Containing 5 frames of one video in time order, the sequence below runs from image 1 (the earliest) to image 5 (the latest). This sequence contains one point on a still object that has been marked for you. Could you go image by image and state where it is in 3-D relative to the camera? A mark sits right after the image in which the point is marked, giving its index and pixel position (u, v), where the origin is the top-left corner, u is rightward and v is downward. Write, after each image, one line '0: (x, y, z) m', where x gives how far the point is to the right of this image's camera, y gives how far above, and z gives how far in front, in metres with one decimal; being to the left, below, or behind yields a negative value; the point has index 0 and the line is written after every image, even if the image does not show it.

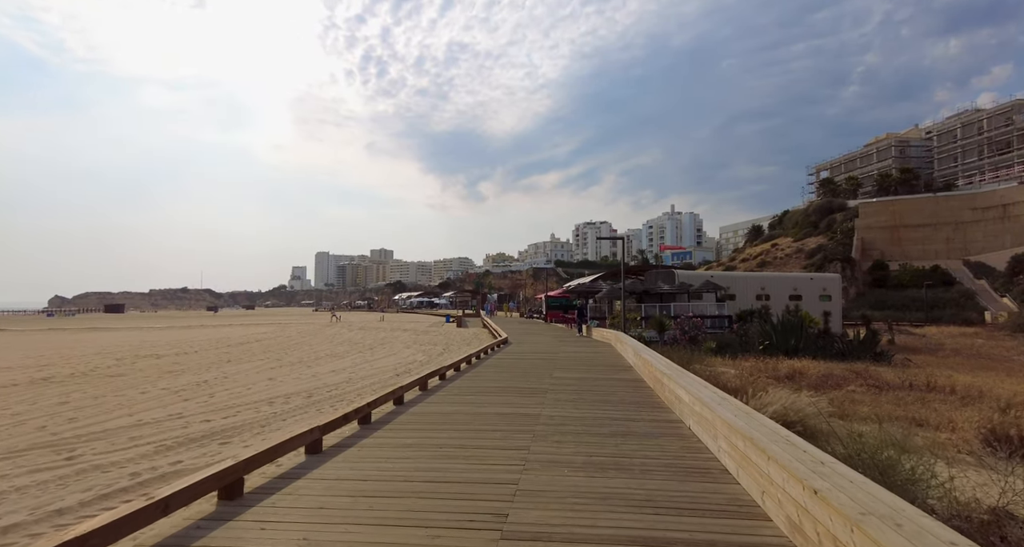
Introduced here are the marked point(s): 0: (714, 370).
0: (+6.4, -3.1, +14.6) m
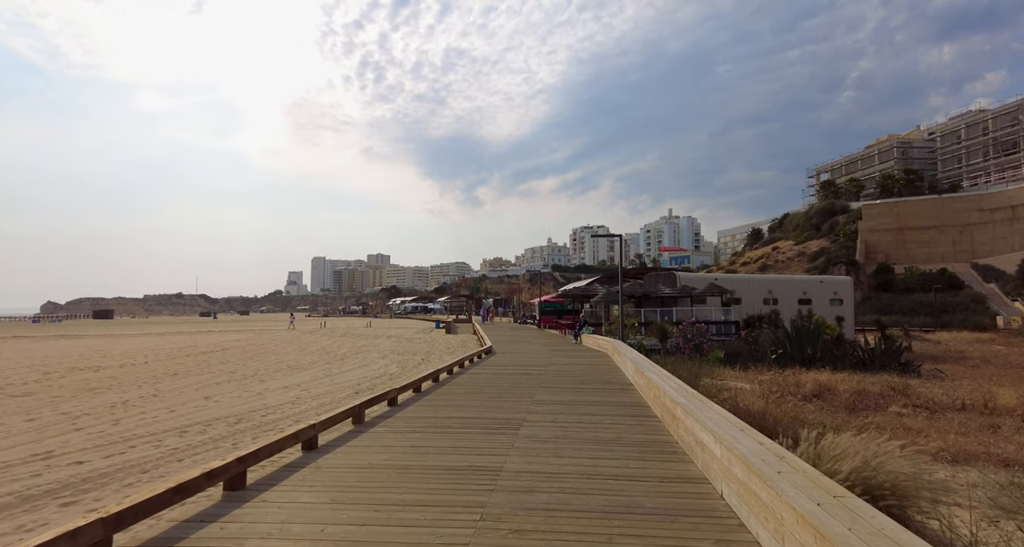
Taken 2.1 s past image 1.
0: (+5.9, -3.1, +12.6) m
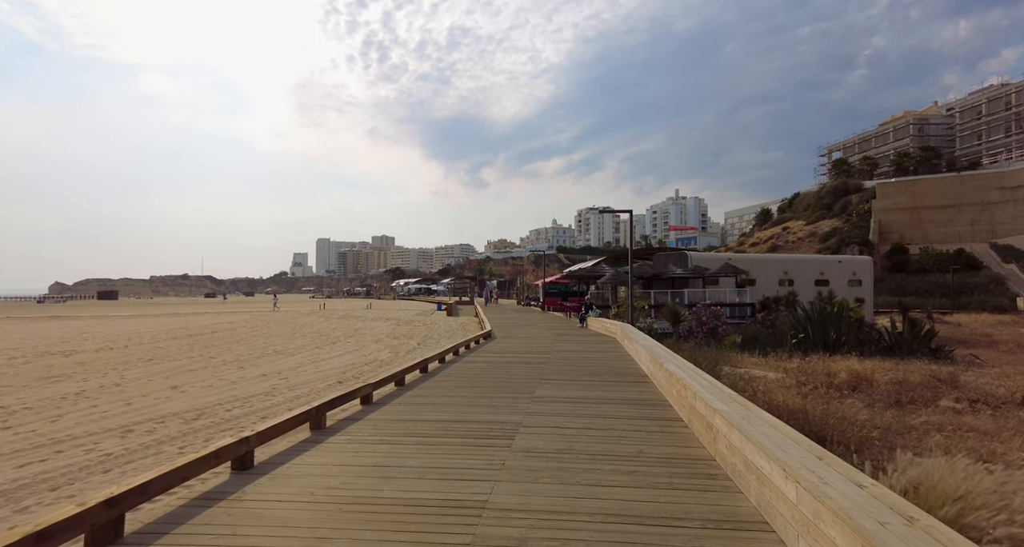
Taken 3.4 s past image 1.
0: (+5.9, -2.5, +11.3) m
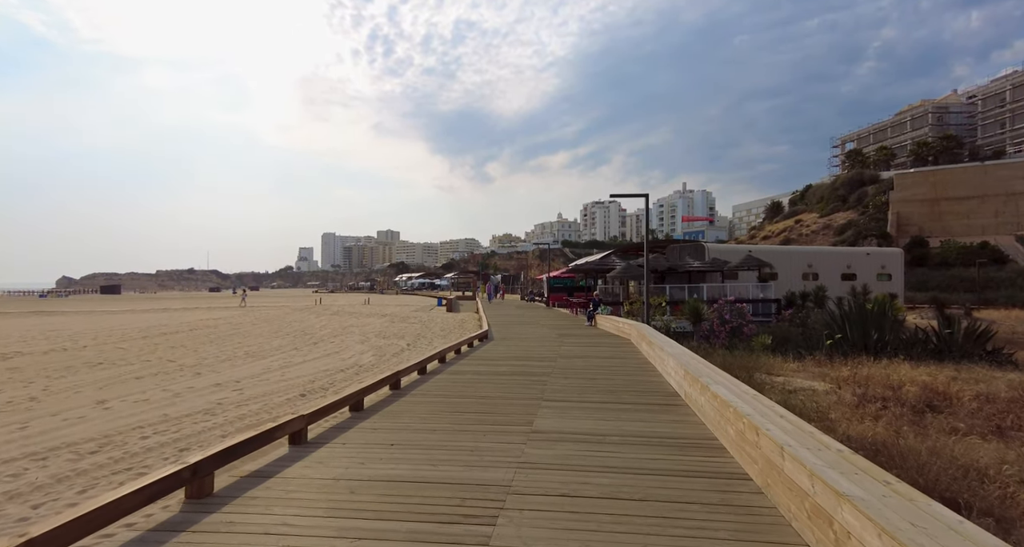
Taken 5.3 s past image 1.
0: (+5.8, -2.3, +9.4) m
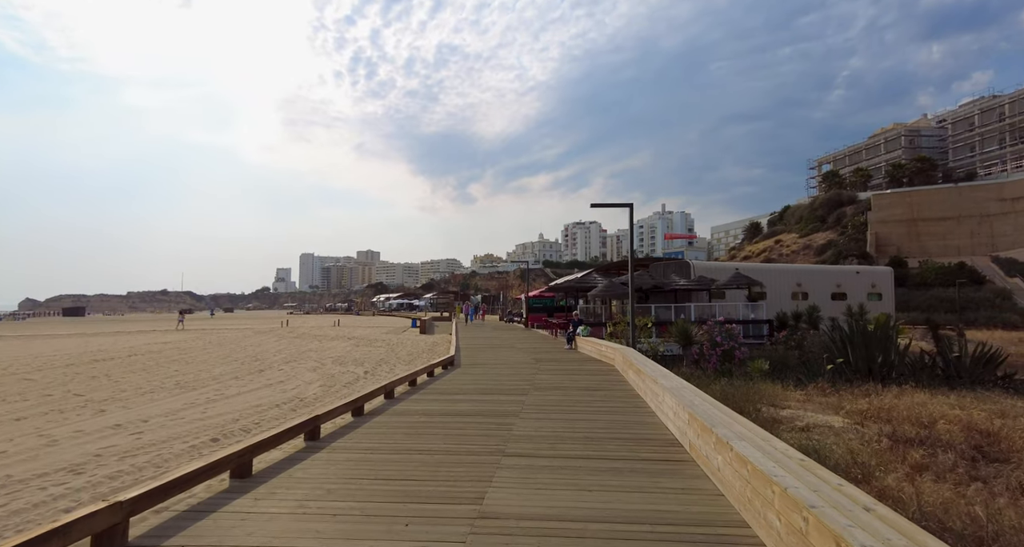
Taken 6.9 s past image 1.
0: (+5.2, -2.6, +7.9) m
